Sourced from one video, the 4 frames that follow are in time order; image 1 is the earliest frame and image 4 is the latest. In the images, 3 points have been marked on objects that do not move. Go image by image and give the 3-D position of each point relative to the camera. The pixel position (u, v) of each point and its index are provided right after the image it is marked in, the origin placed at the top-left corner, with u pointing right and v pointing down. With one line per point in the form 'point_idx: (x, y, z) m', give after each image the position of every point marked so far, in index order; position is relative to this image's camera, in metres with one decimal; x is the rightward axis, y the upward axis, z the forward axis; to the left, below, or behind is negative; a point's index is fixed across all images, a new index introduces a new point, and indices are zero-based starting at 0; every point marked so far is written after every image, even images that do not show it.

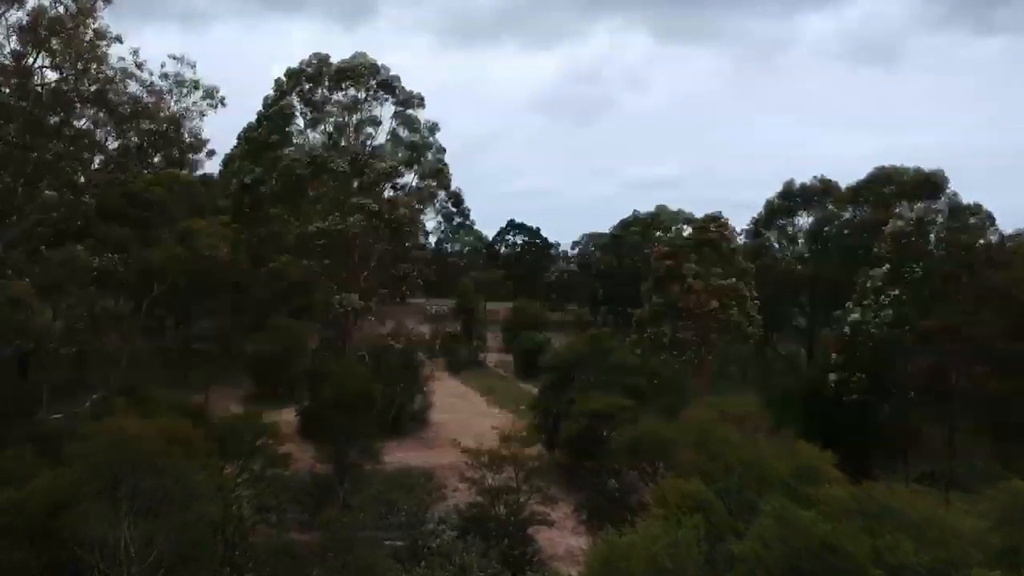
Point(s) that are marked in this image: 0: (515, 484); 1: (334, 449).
0: (+0.1, -2.7, +15.5) m
1: (-2.9, -2.6, +18.3) m
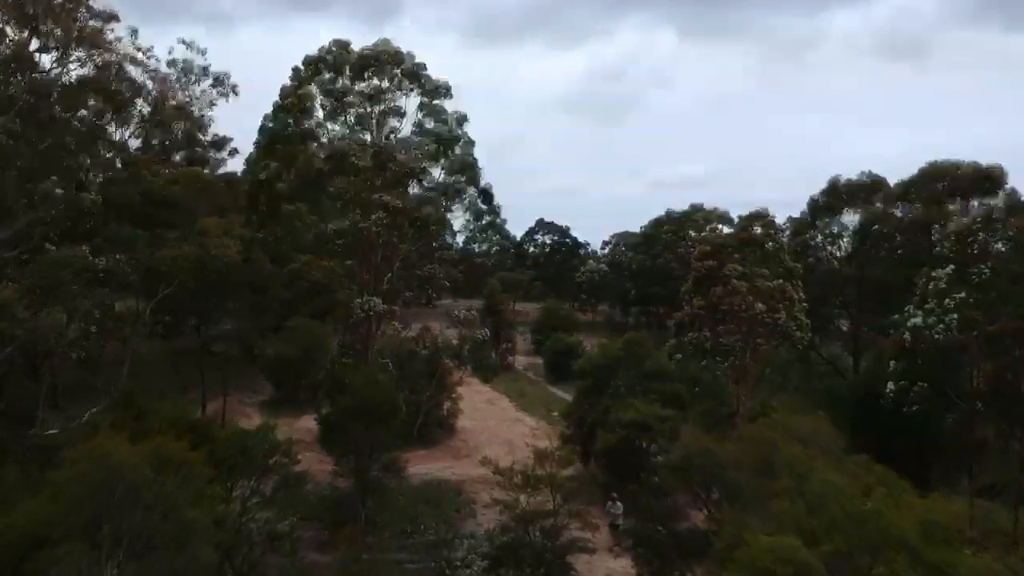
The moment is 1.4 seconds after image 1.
0: (+0.5, -2.7, +14.2) m
1: (-2.4, -2.6, +17.0) m
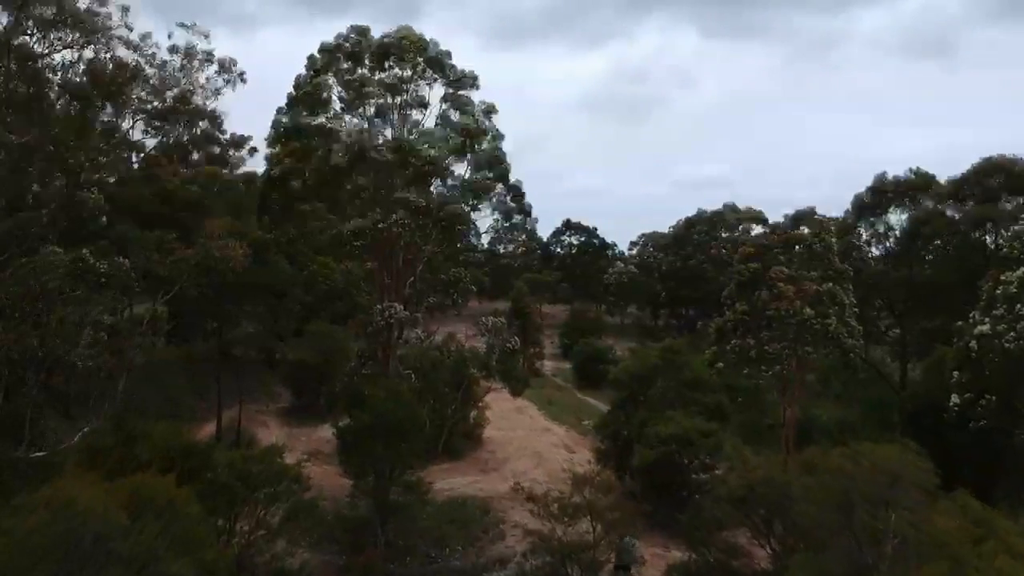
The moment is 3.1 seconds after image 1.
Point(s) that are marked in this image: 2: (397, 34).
0: (+0.9, -2.8, +12.8) m
1: (-1.9, -2.7, +15.7) m
2: (-1.9, +4.3, +19.3) m
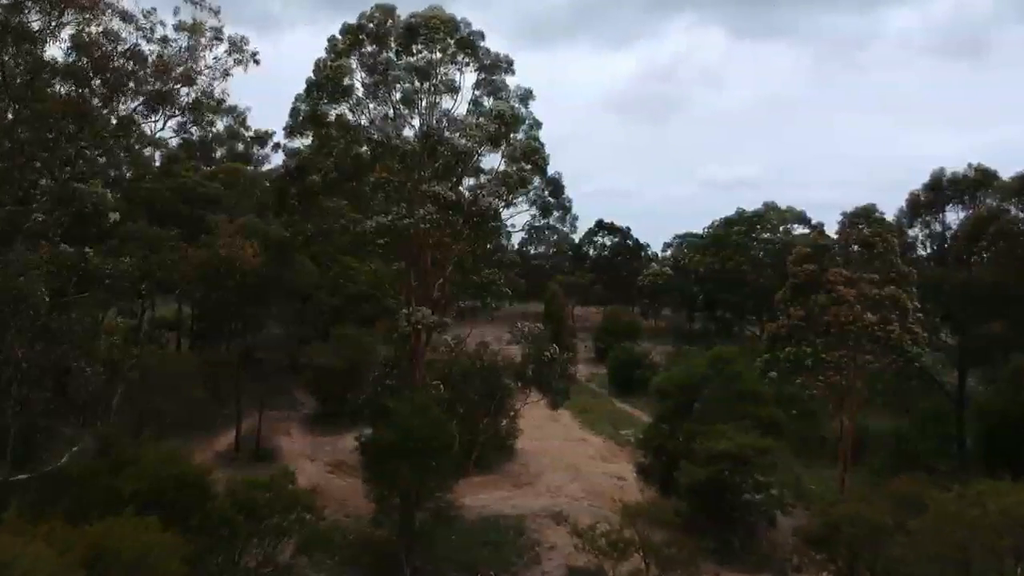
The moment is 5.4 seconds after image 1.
0: (+1.3, -2.8, +11.4) m
1: (-1.4, -2.7, +14.4) m
2: (-1.3, +4.2, +17.9) m
